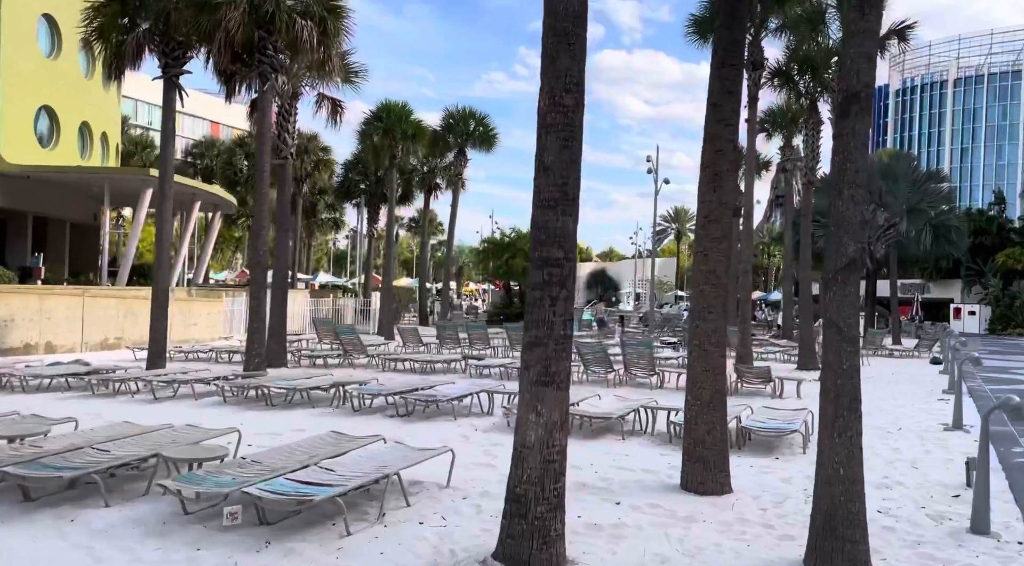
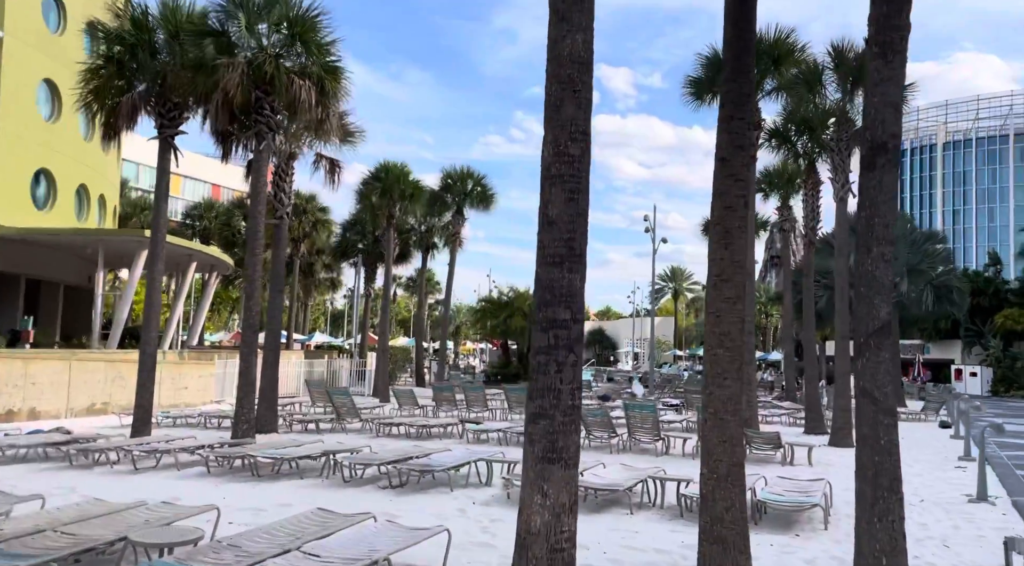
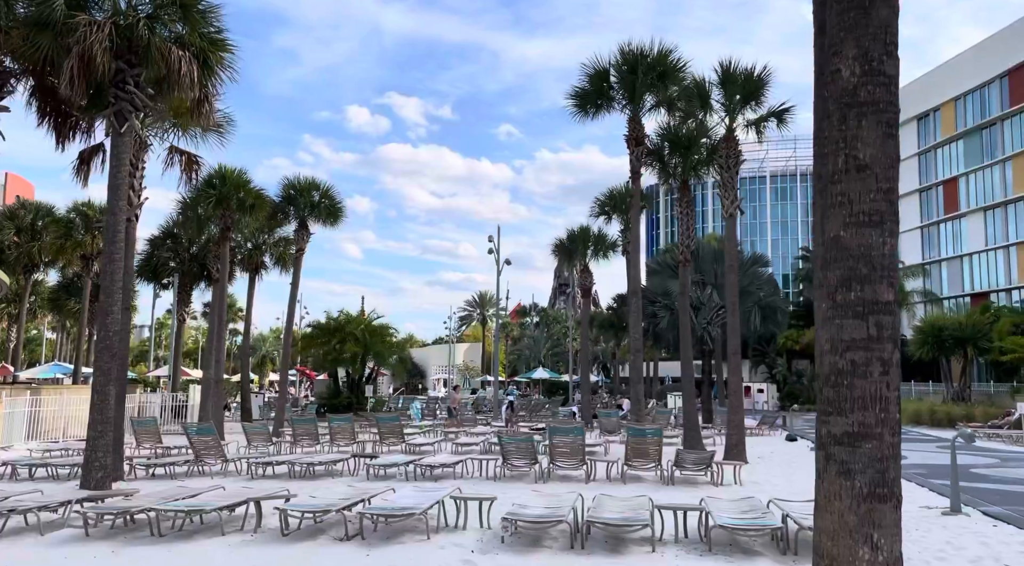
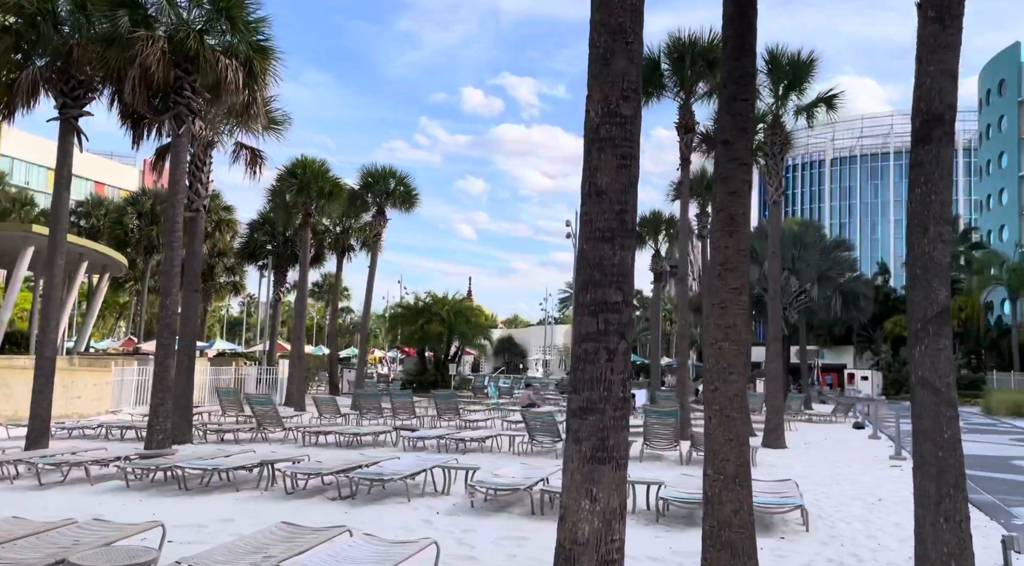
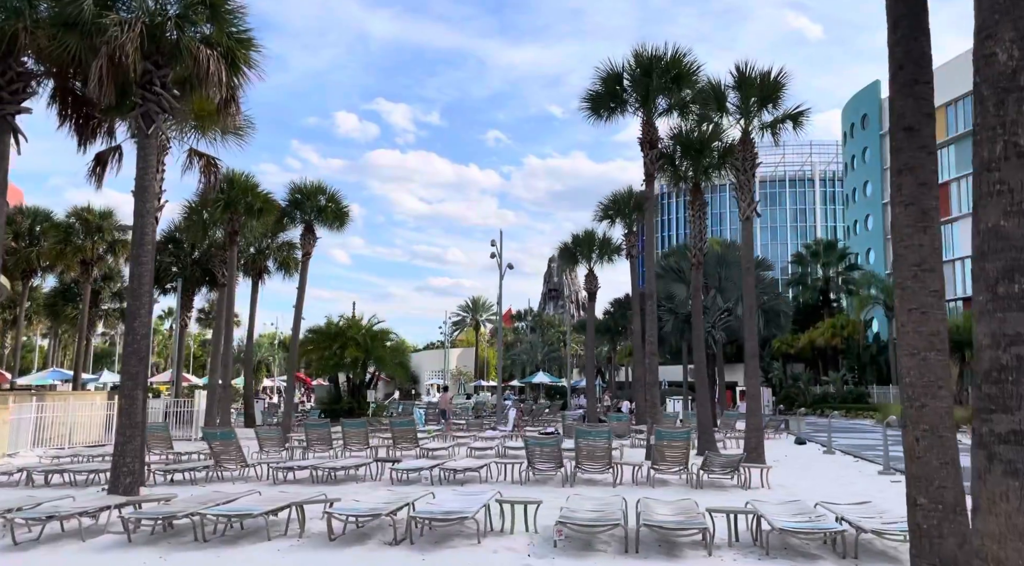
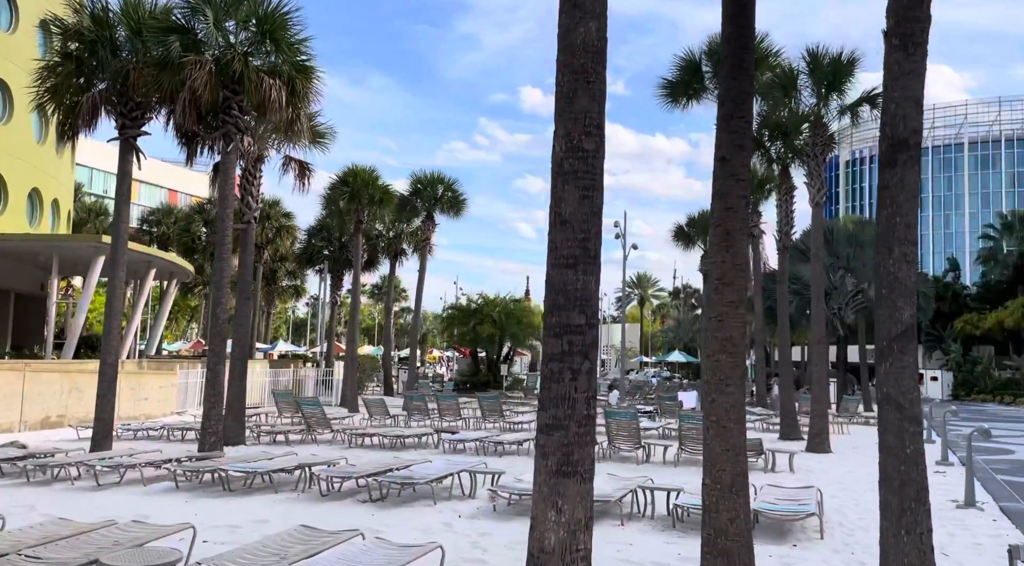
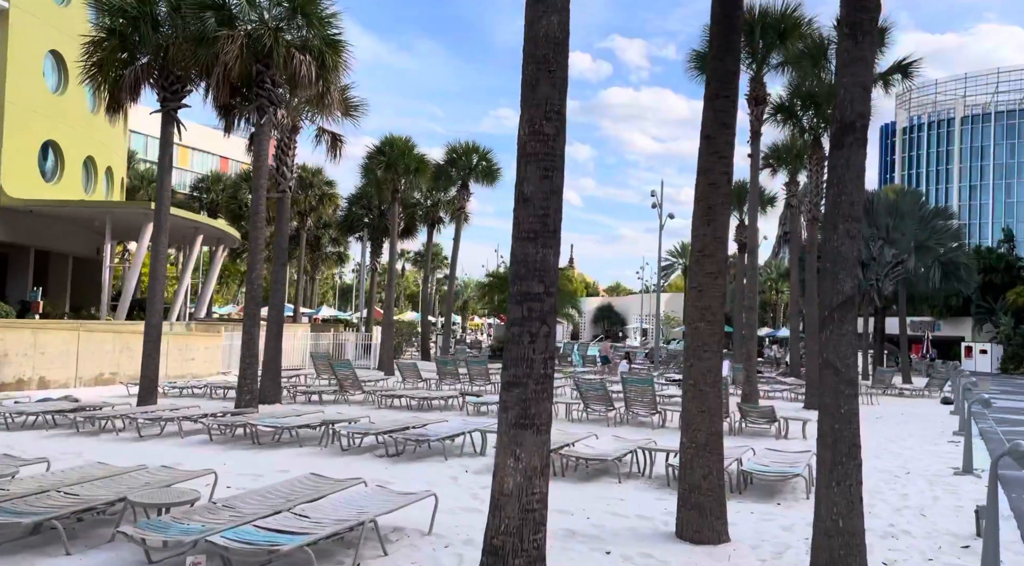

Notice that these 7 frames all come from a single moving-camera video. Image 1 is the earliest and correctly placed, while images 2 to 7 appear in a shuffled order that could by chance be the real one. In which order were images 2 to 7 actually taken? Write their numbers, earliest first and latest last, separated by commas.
7, 2, 6, 4, 3, 5
